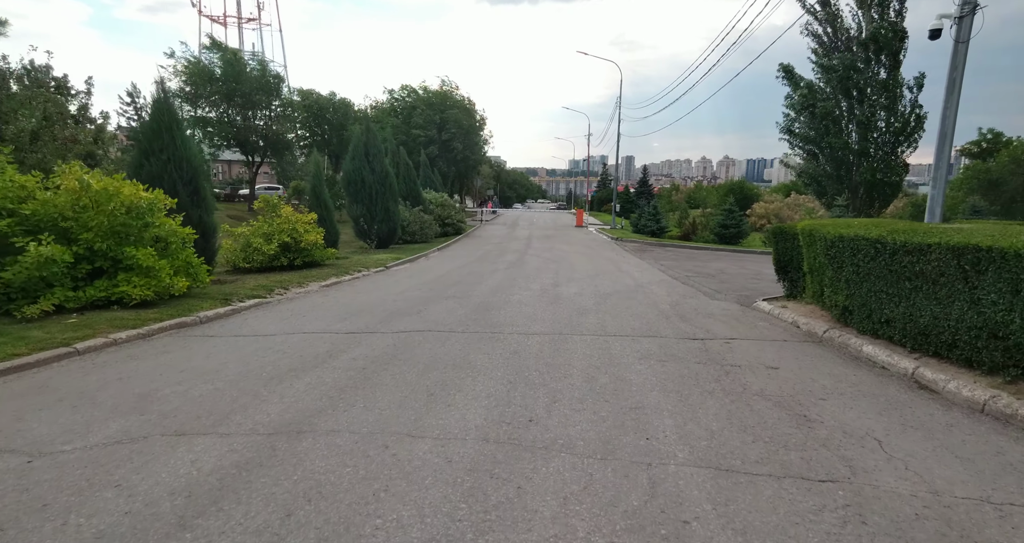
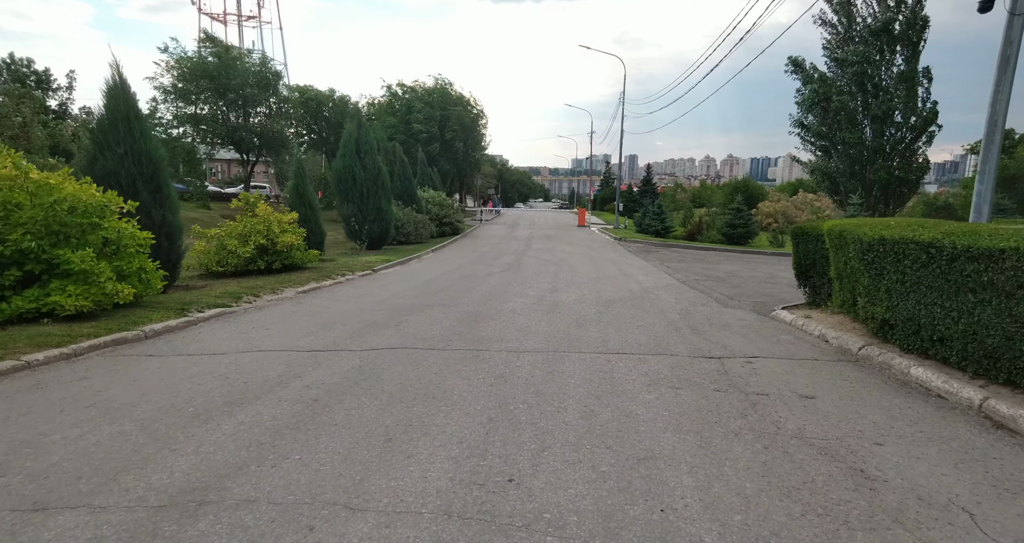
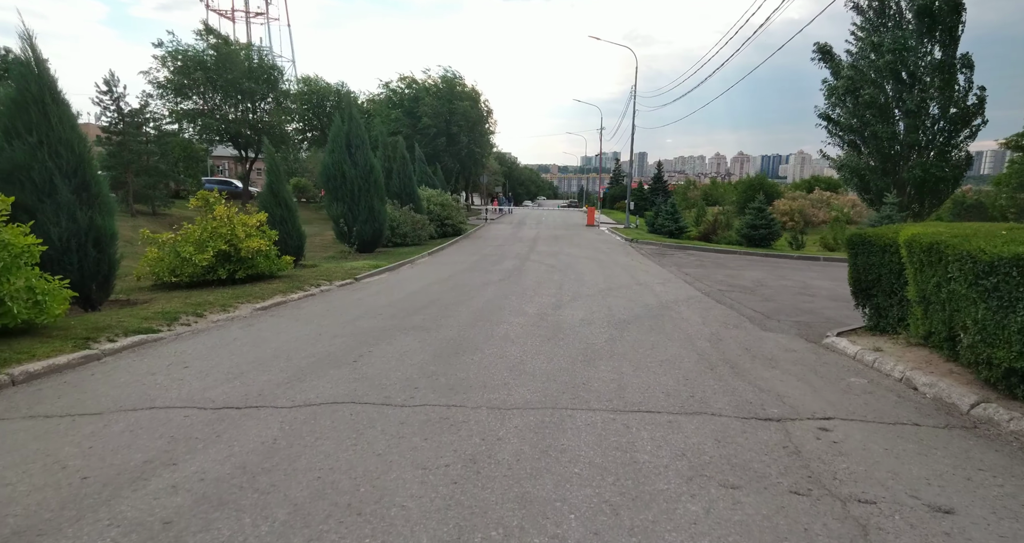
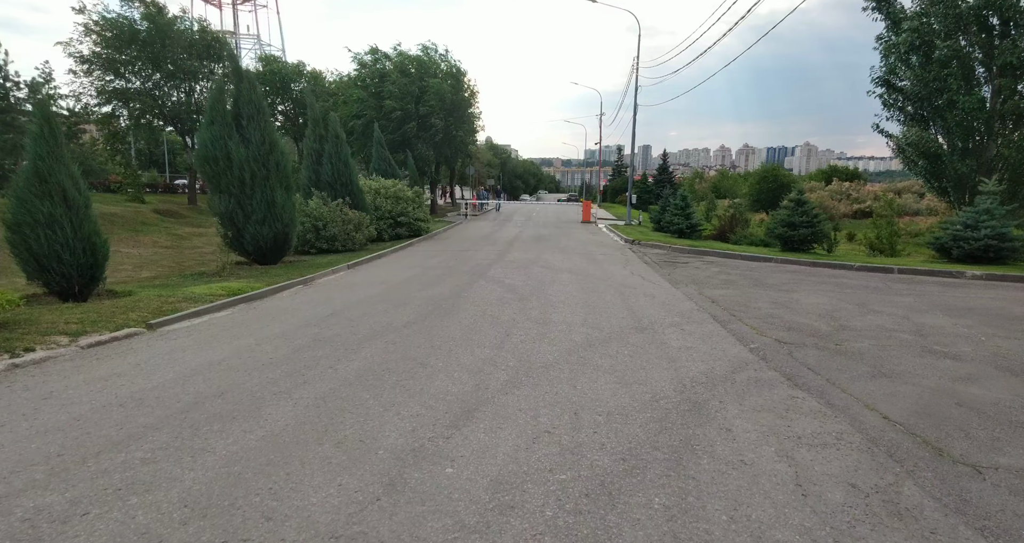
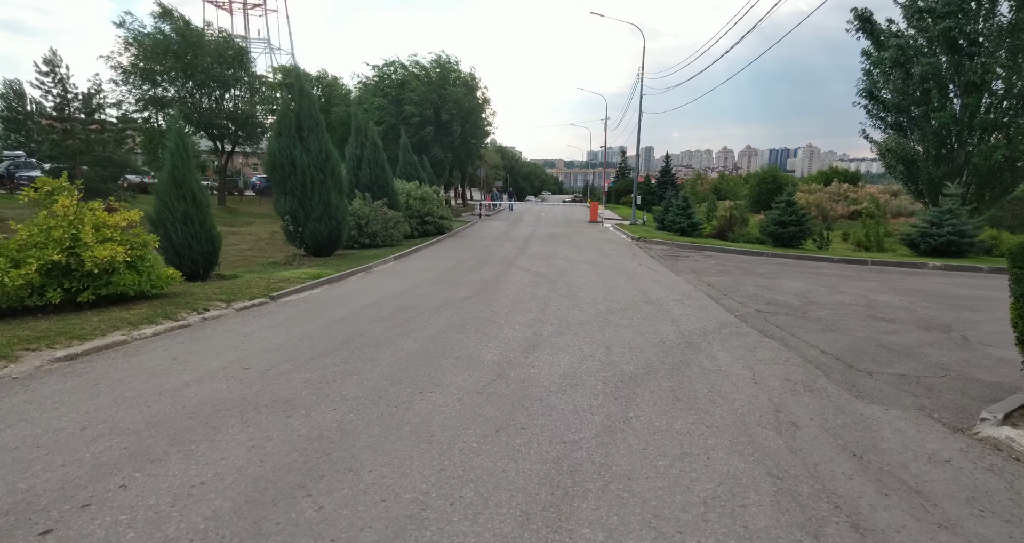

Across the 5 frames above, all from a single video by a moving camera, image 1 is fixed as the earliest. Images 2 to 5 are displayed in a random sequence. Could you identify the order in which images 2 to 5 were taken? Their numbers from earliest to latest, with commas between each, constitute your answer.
2, 3, 5, 4
